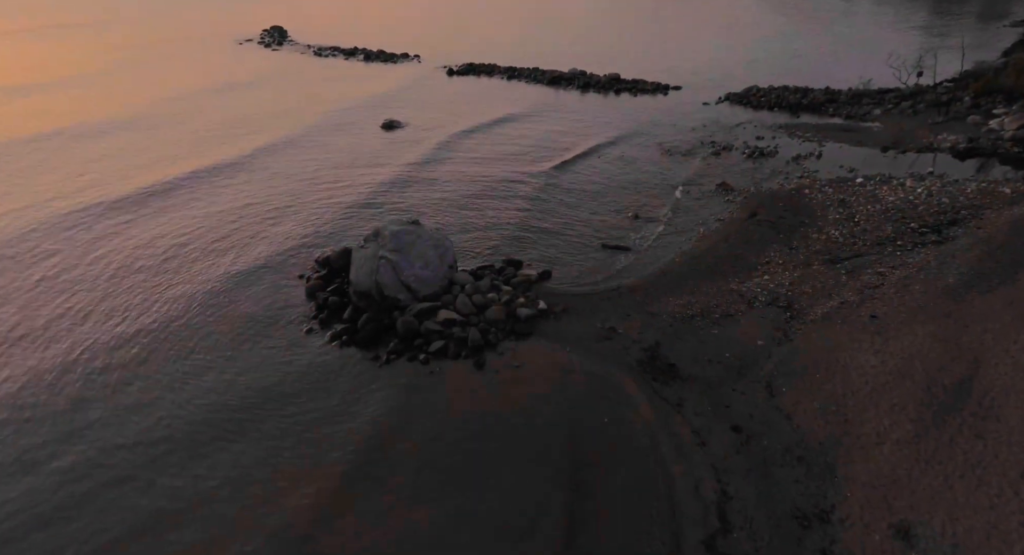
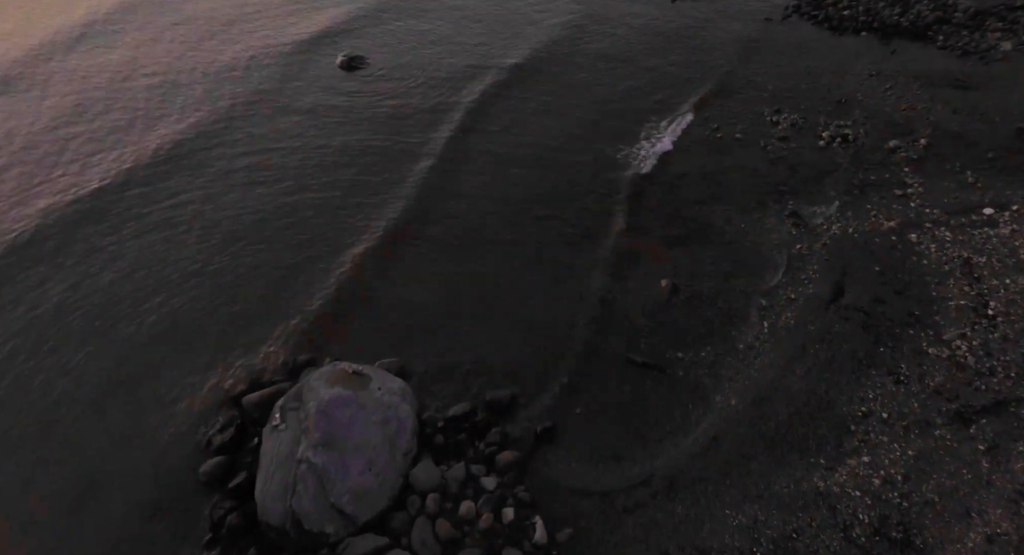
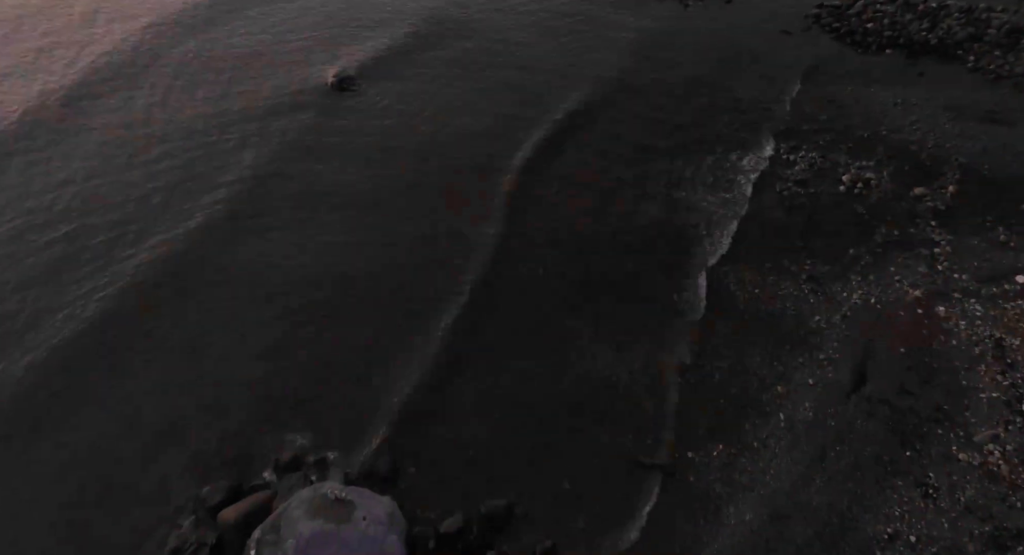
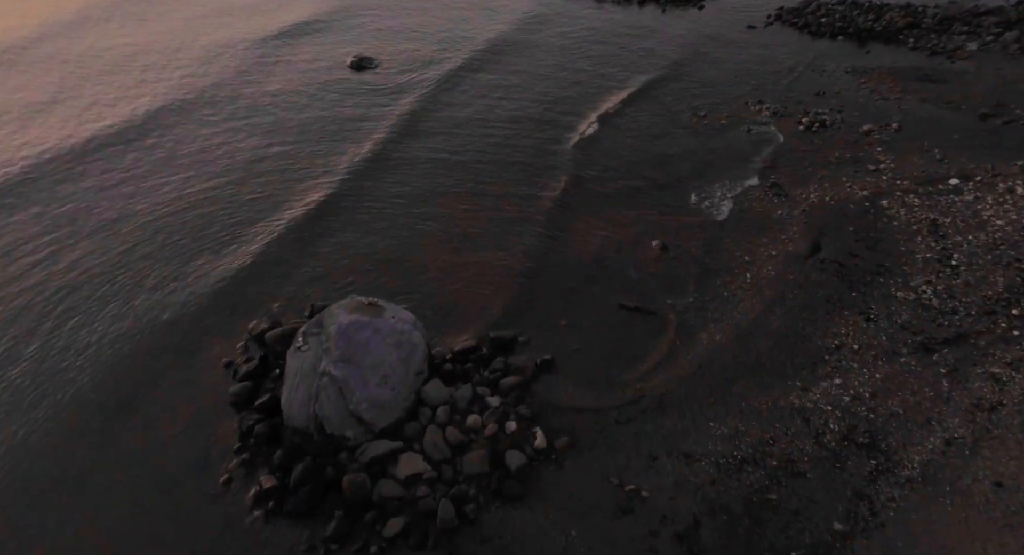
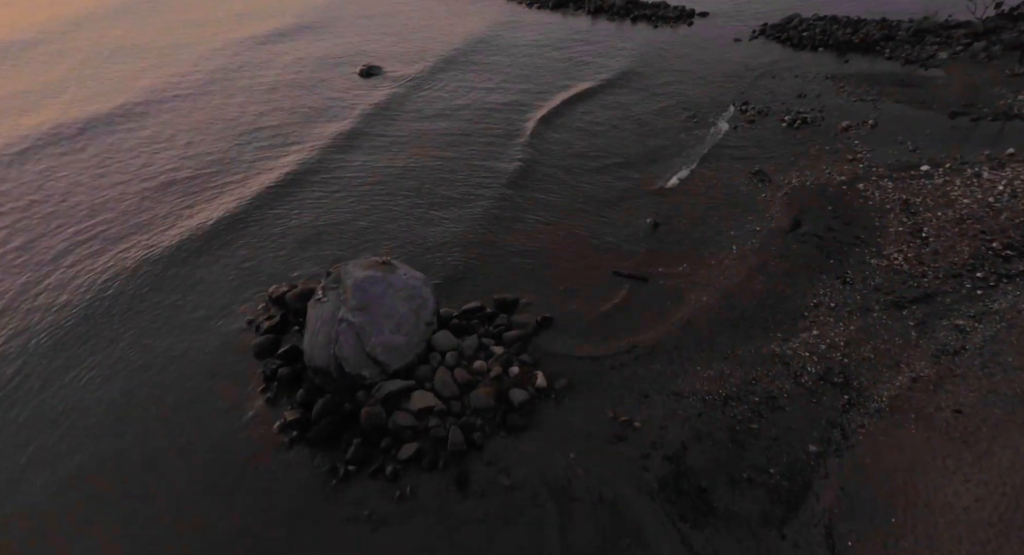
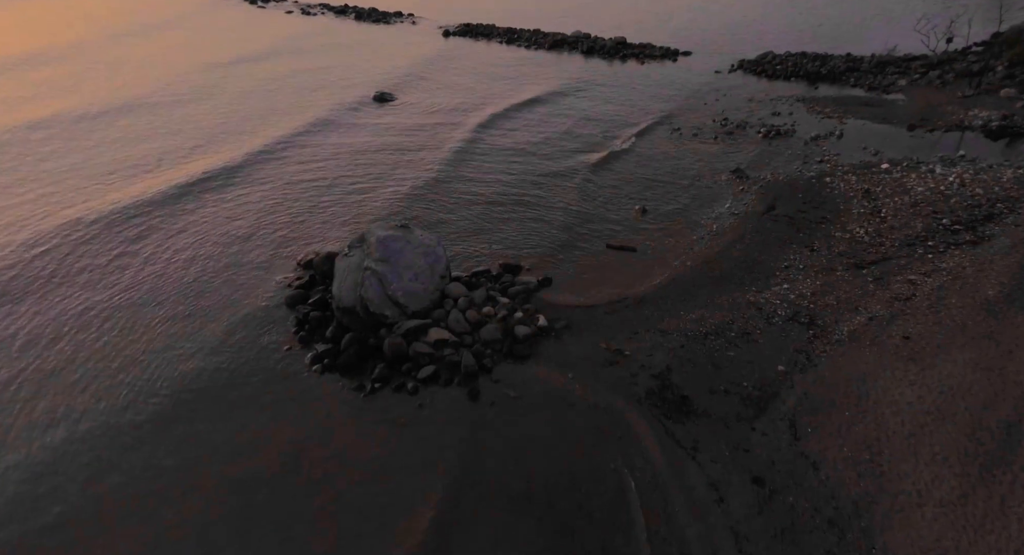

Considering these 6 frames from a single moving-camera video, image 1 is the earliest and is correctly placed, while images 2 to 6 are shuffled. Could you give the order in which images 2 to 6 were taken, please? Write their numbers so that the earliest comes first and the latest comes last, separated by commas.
6, 5, 4, 2, 3
